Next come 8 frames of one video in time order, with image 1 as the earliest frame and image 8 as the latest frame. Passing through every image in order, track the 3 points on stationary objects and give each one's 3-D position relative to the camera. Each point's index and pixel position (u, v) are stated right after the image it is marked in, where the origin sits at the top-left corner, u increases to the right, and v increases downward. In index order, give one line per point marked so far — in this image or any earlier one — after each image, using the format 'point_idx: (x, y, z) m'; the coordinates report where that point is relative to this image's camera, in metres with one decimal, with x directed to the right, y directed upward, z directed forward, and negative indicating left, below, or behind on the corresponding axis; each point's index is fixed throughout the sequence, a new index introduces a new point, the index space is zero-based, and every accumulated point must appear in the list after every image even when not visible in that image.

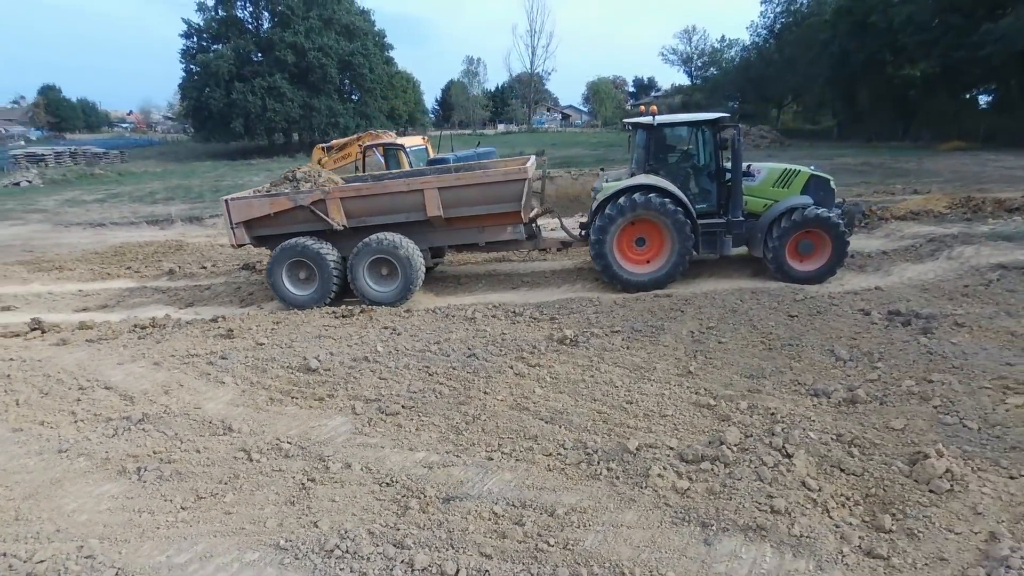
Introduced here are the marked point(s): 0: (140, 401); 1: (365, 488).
0: (-3.6, -1.1, +5.9) m
1: (-1.0, -1.4, +4.2) m
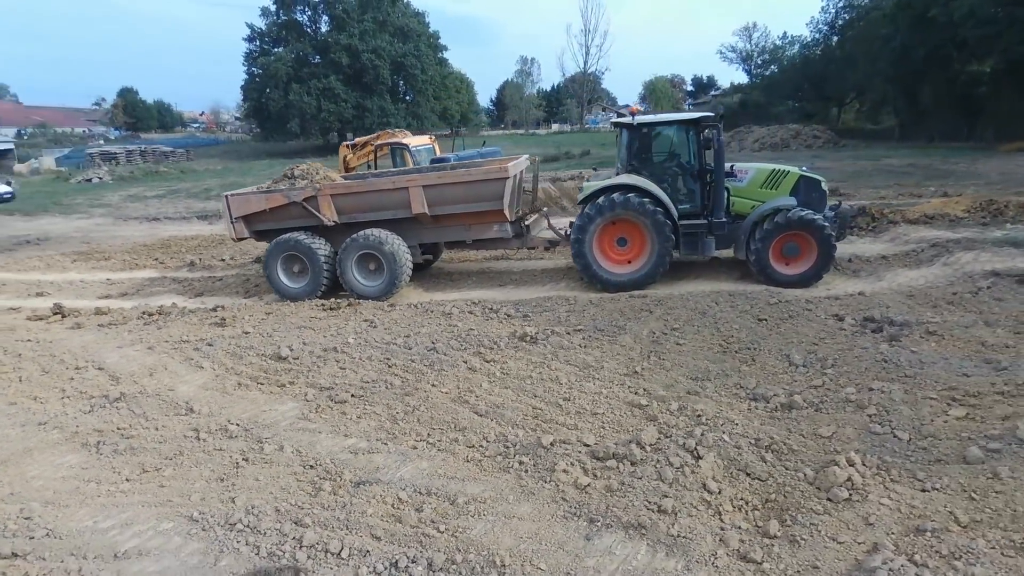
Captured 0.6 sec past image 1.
0: (-4.0, -1.0, +6.4) m
1: (-1.6, -1.3, +4.5) m
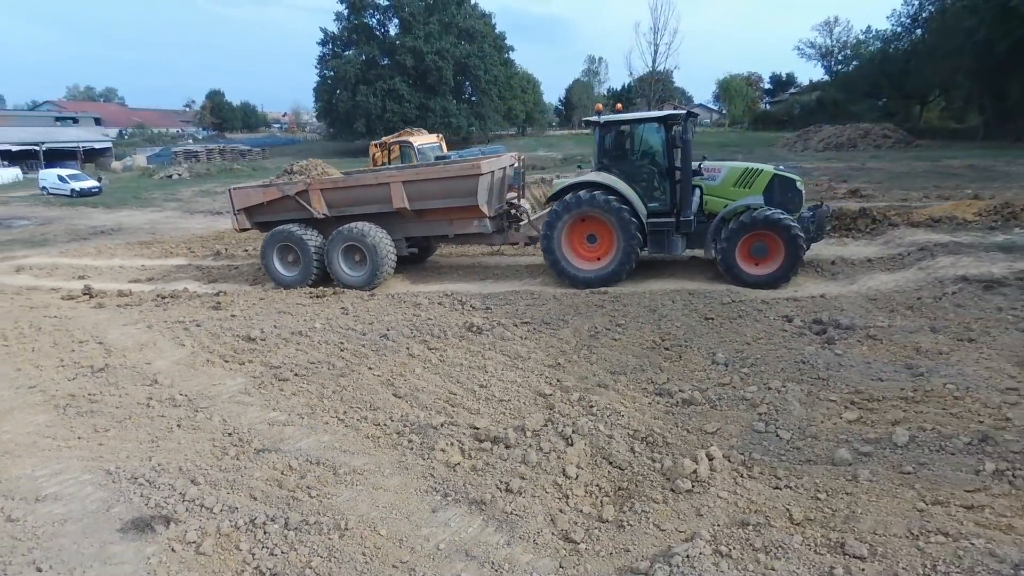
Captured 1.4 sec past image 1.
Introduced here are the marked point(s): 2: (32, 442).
0: (-4.6, -0.8, +7.1) m
1: (-2.4, -1.2, +4.9) m
2: (-4.0, -1.3, +5.1) m
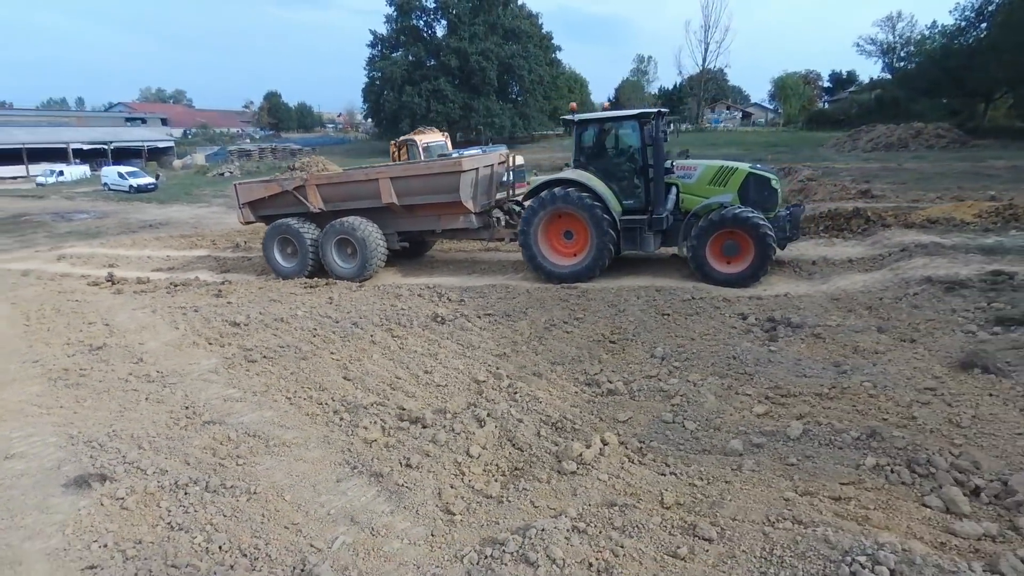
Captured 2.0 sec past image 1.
0: (-5.0, -0.6, +7.7) m
1: (-3.0, -1.1, +5.3) m
2: (-4.5, -1.1, +5.6) m
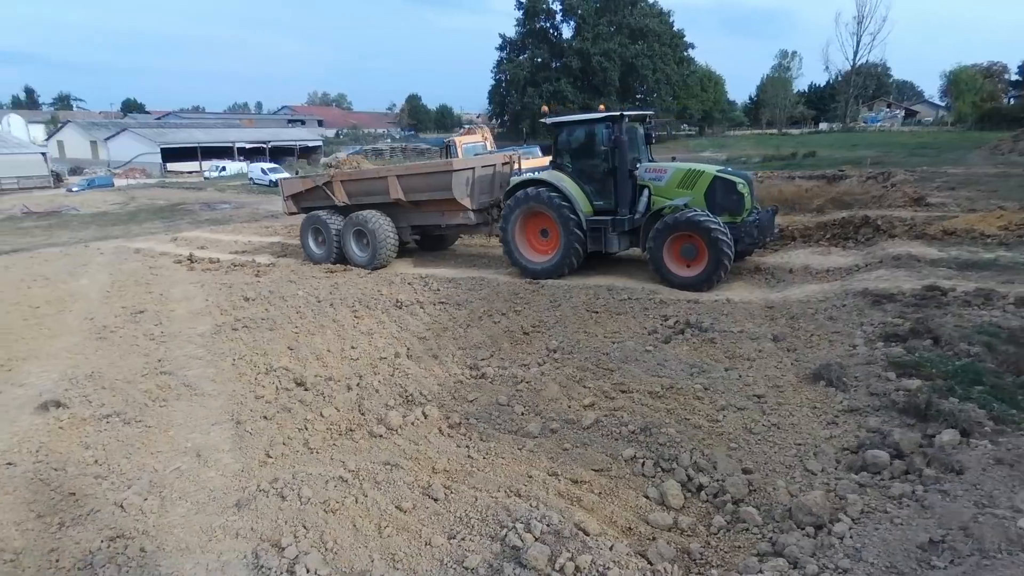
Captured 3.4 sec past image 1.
0: (-5.3, -0.2, +9.2) m
1: (-3.9, -0.8, +6.6) m
2: (-5.3, -0.8, +7.2) m
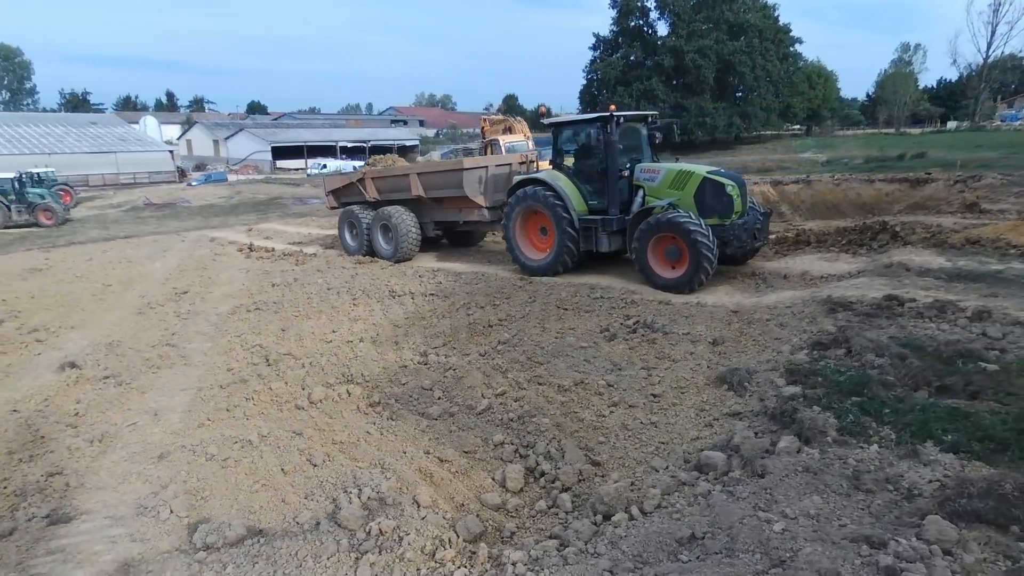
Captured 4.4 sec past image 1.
0: (-5.2, +0.1, +10.3) m
1: (-4.2, -0.6, +7.4) m
2: (-5.5, -0.5, +8.2) m
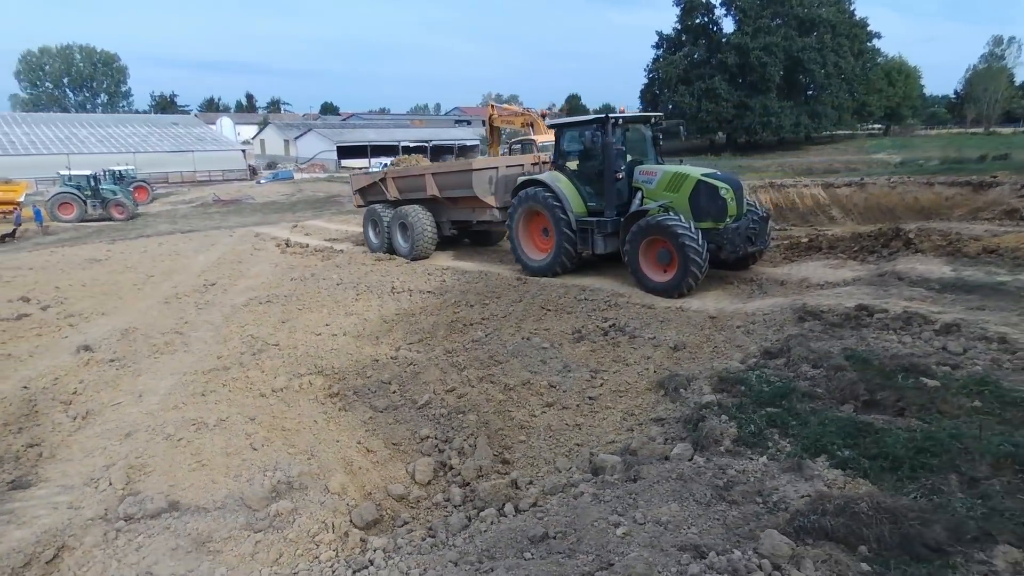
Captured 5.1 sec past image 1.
0: (-5.0, +0.2, +10.9) m
1: (-4.3, -0.4, +7.9) m
2: (-5.5, -0.3, +8.9) m
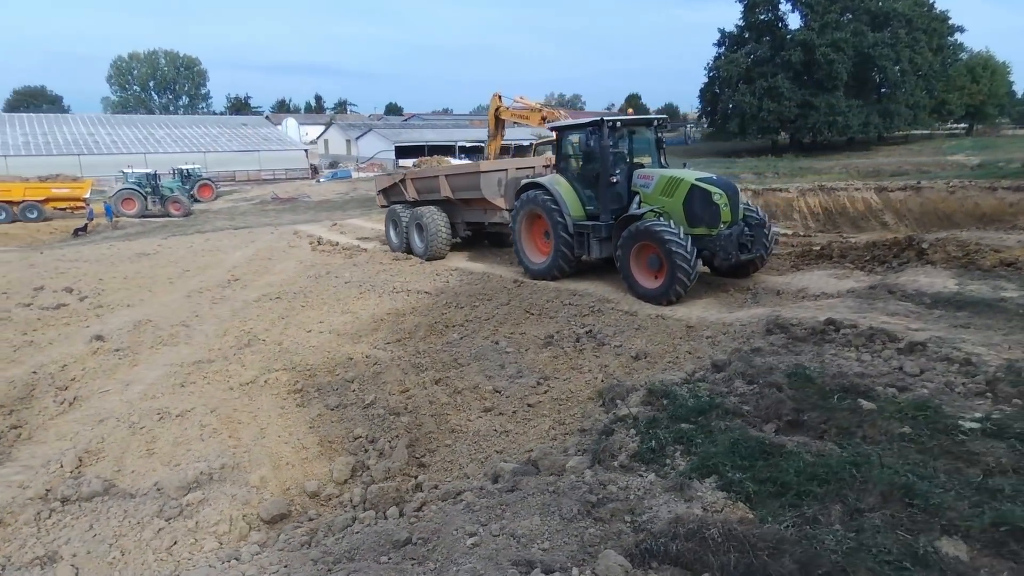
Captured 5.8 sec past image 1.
0: (-4.7, +0.3, +11.4) m
1: (-4.4, -0.4, +8.4) m
2: (-5.5, -0.2, +9.4) m
